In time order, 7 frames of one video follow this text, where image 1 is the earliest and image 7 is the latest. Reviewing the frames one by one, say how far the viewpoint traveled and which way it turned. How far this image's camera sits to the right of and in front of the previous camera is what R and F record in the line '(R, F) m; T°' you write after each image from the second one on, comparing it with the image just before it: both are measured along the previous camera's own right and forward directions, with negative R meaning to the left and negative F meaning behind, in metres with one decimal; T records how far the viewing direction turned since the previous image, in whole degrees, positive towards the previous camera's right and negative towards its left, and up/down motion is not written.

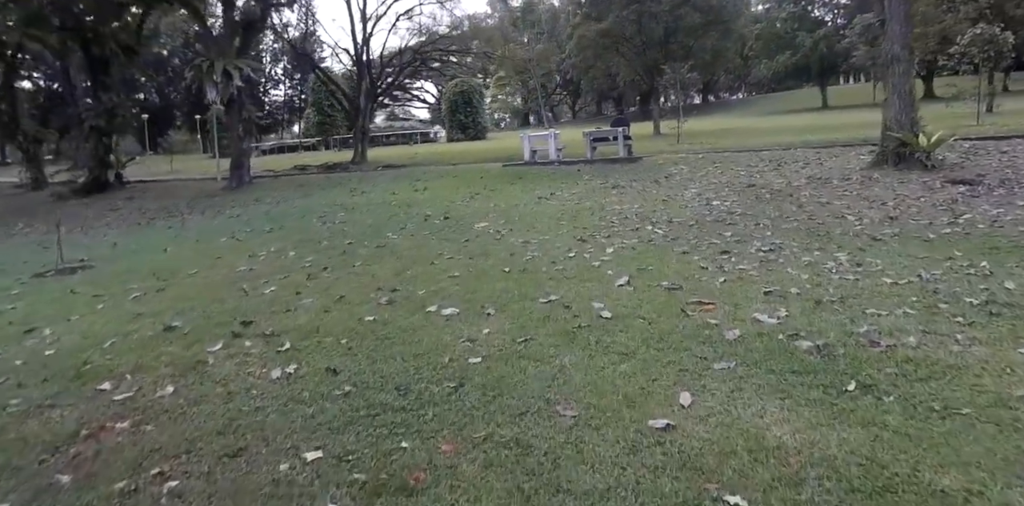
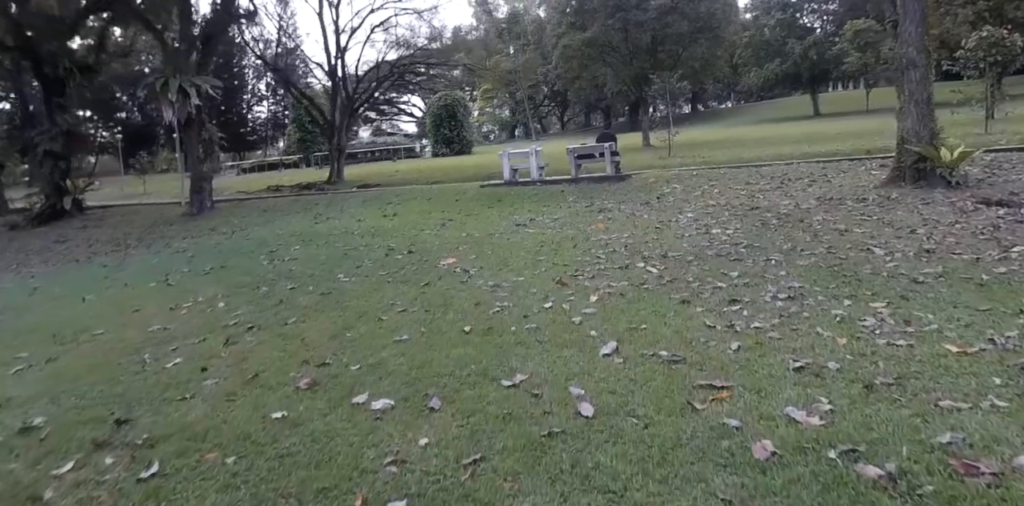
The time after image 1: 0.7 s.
(+0.3, +1.3) m; +1°
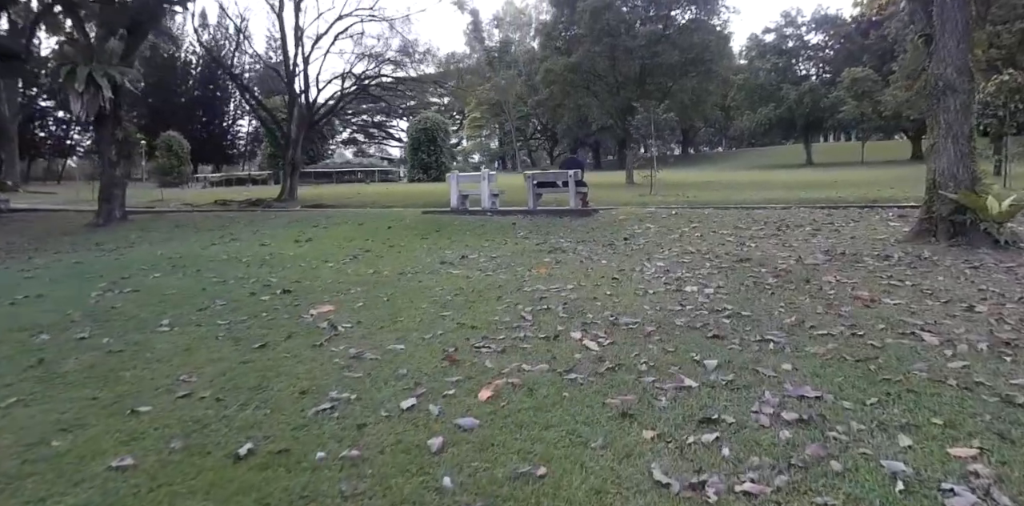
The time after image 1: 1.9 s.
(+0.9, +2.4) m; +1°
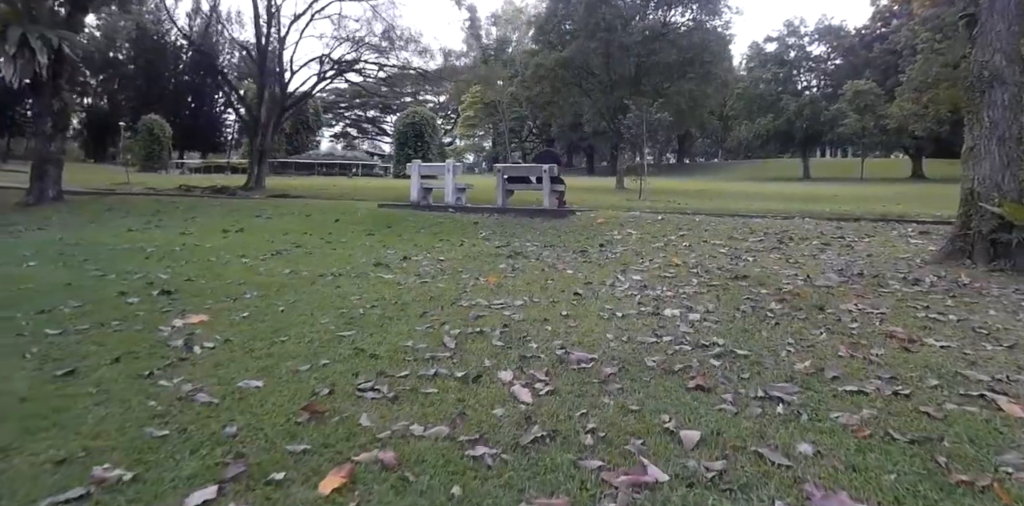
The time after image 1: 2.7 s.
(+0.5, +1.4) m; +1°
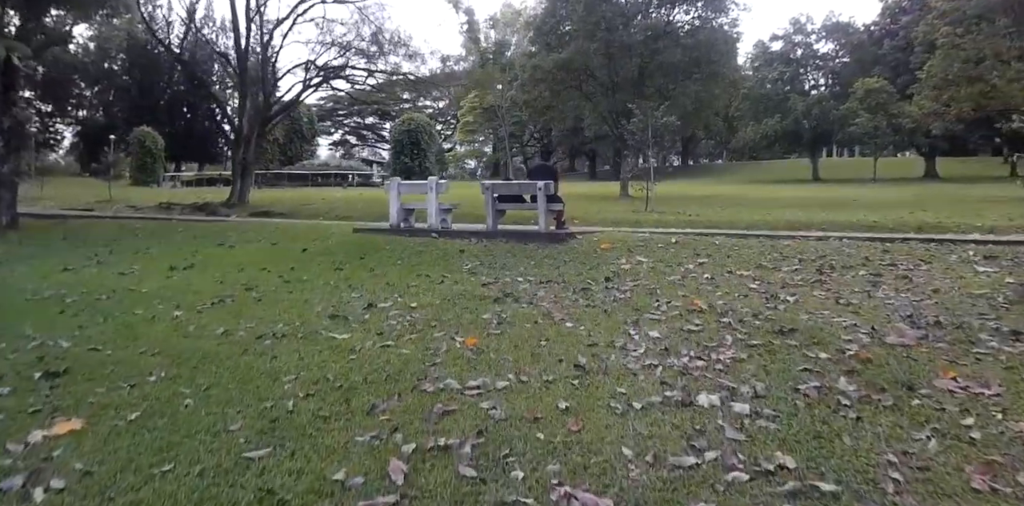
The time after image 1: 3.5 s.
(+0.2, +1.3) m; 0°
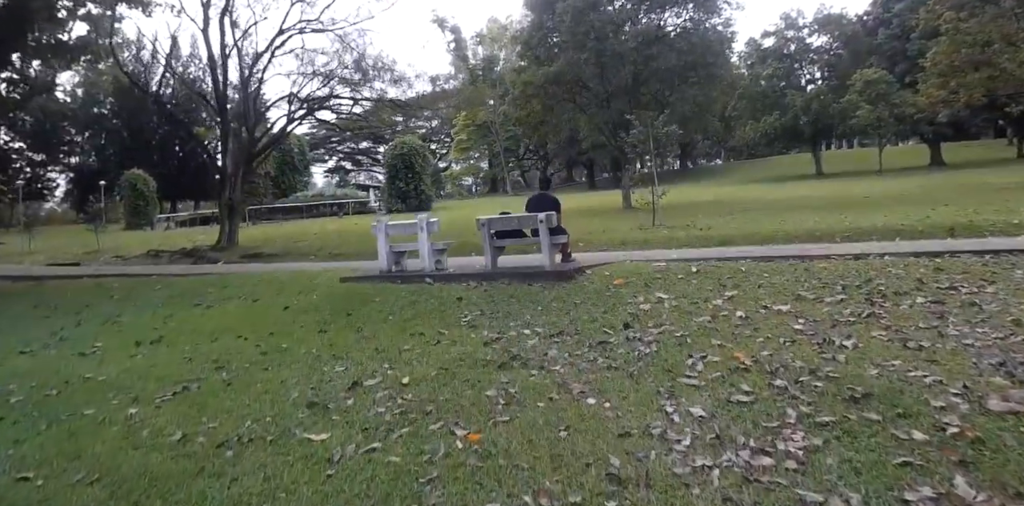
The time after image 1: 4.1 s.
(0.0, +0.9) m; 0°
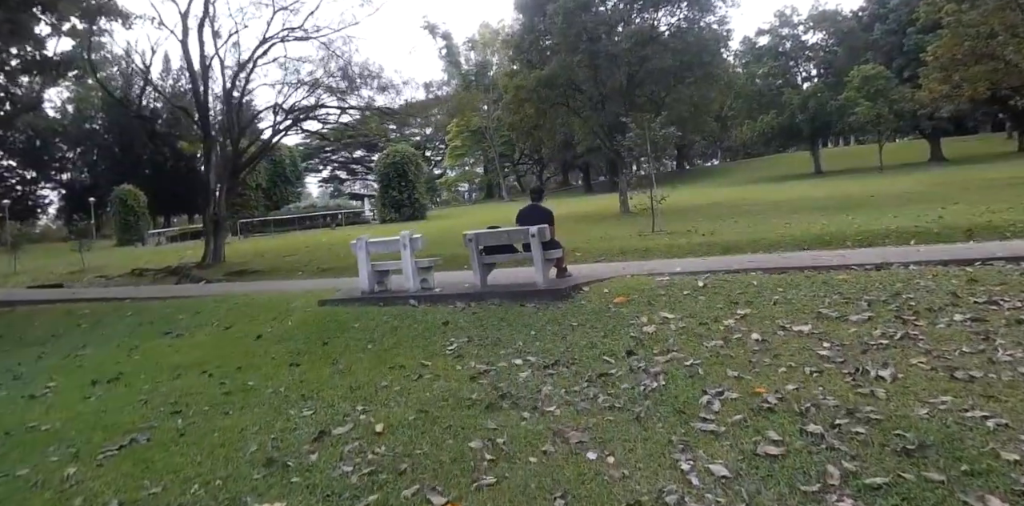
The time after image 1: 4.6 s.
(+0.1, +0.6) m; 0°
